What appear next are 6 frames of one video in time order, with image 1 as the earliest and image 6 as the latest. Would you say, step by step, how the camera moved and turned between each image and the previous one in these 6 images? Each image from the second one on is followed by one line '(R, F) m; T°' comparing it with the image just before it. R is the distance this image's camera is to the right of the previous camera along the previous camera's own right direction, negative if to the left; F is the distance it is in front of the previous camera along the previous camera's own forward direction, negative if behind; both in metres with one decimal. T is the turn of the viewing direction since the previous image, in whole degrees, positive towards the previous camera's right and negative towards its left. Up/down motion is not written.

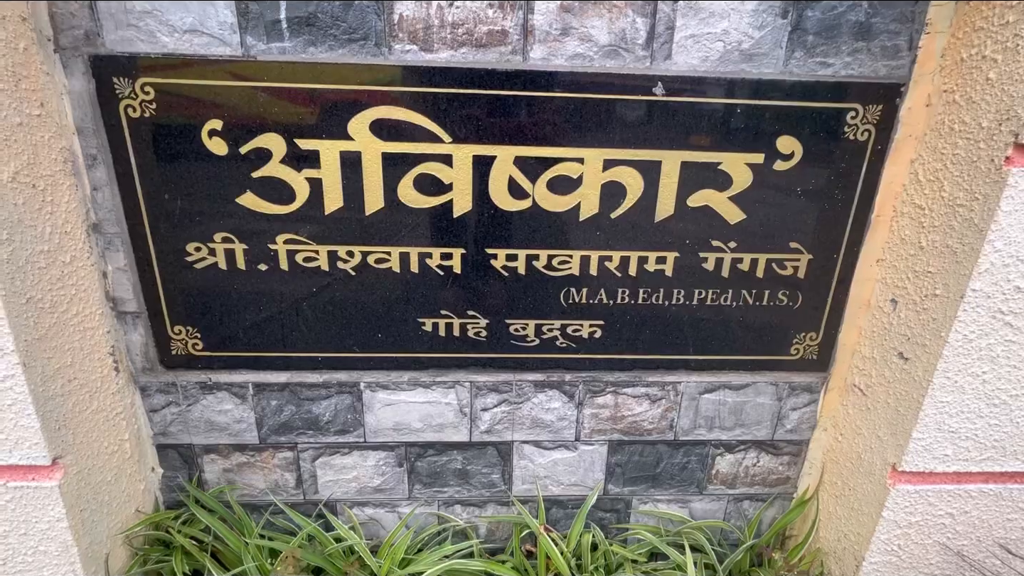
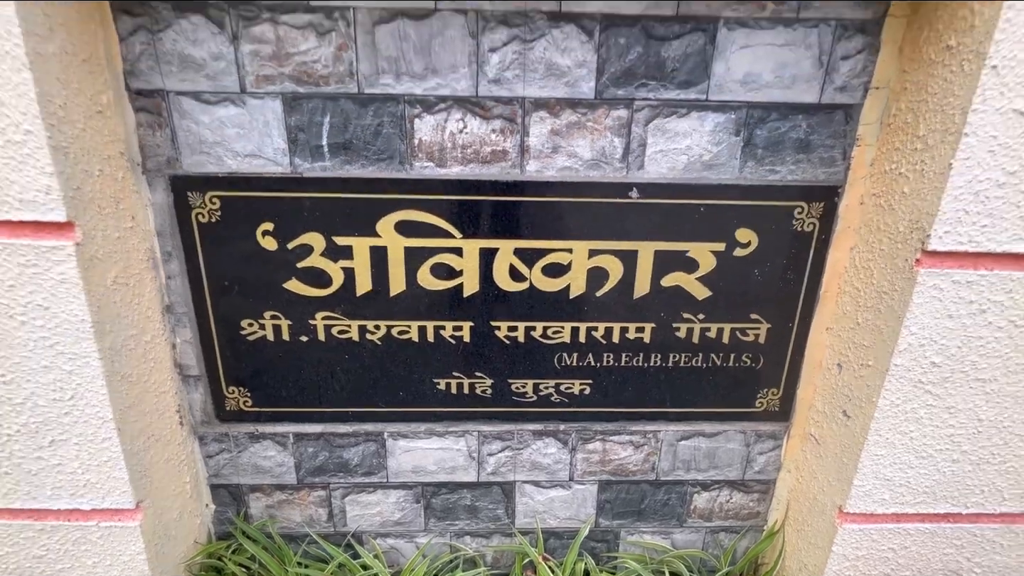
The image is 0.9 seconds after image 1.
(0.0, -0.1) m; -1°
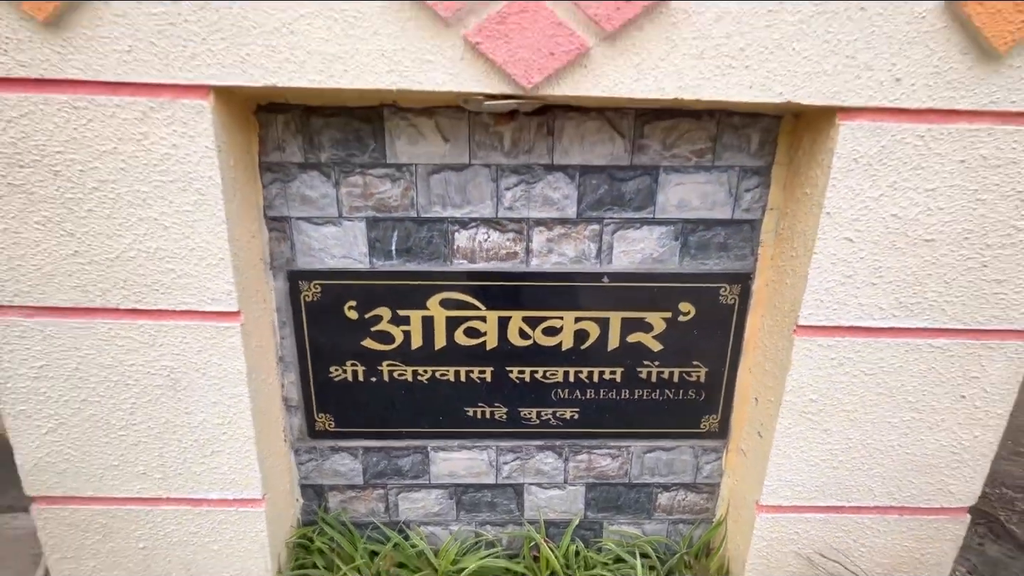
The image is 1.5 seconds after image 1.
(0.0, -0.3) m; -1°
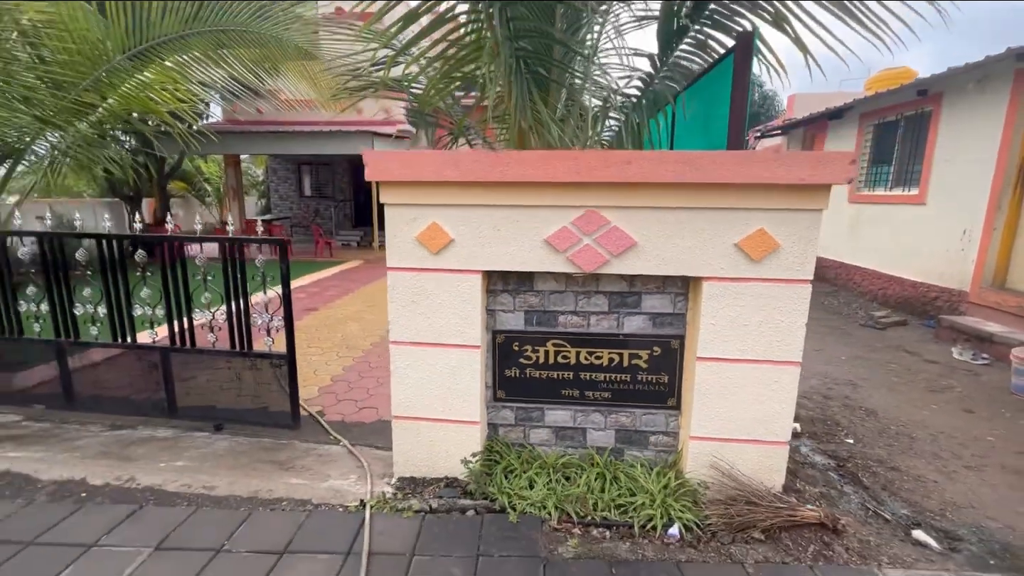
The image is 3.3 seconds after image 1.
(0.0, -1.4) m; -8°
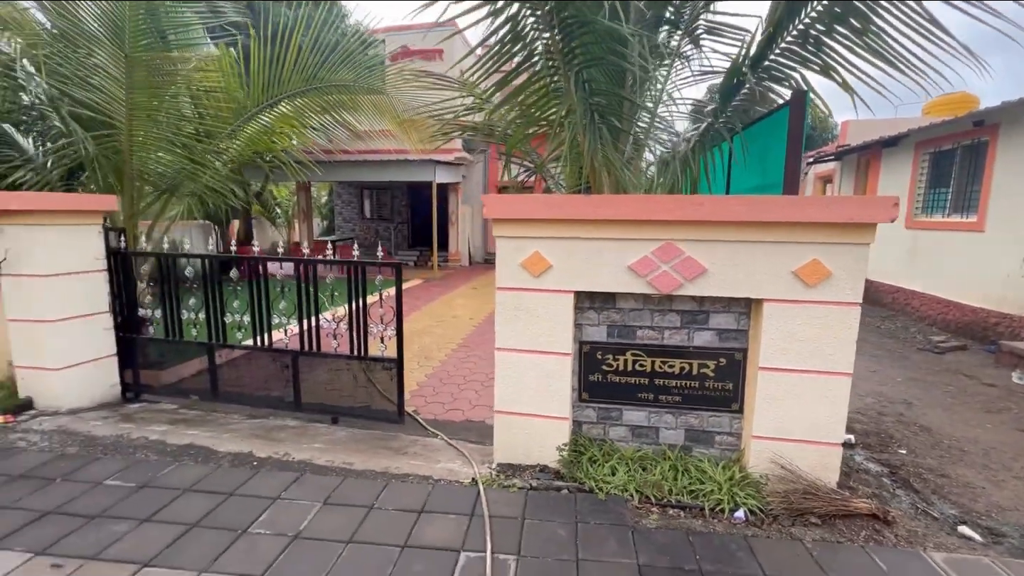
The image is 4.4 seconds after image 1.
(-0.3, -0.5) m; -5°
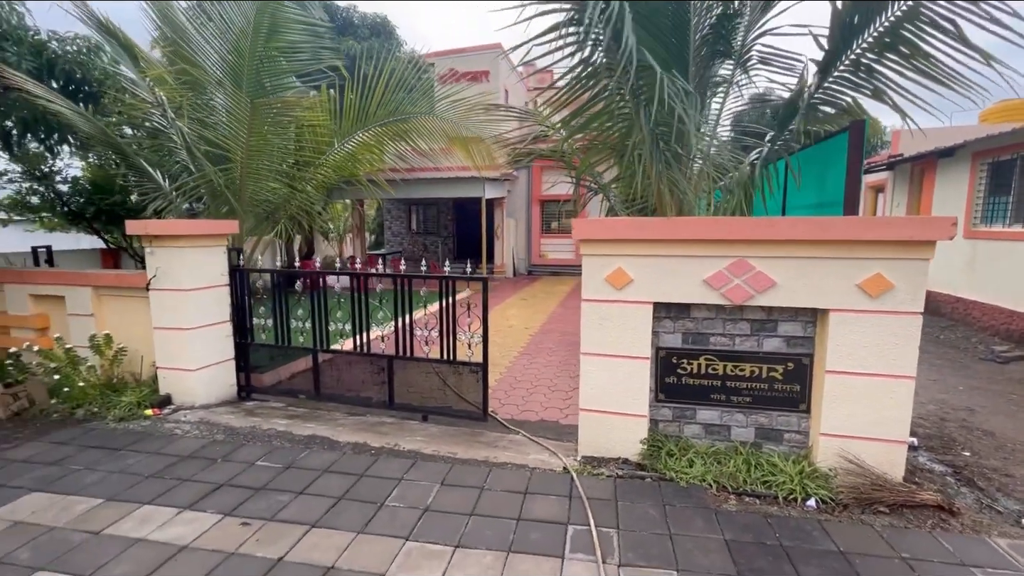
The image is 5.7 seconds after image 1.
(-0.3, -0.4) m; -4°
